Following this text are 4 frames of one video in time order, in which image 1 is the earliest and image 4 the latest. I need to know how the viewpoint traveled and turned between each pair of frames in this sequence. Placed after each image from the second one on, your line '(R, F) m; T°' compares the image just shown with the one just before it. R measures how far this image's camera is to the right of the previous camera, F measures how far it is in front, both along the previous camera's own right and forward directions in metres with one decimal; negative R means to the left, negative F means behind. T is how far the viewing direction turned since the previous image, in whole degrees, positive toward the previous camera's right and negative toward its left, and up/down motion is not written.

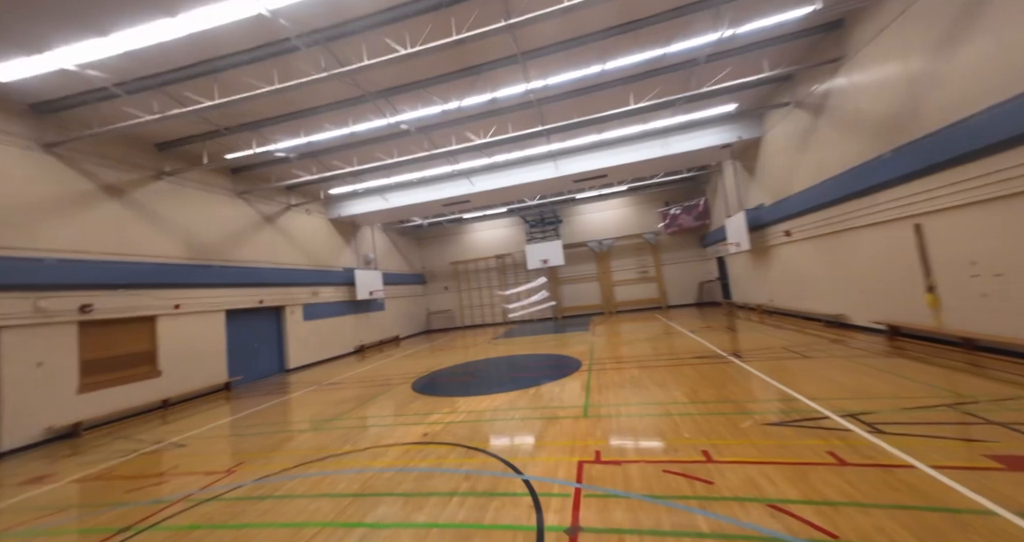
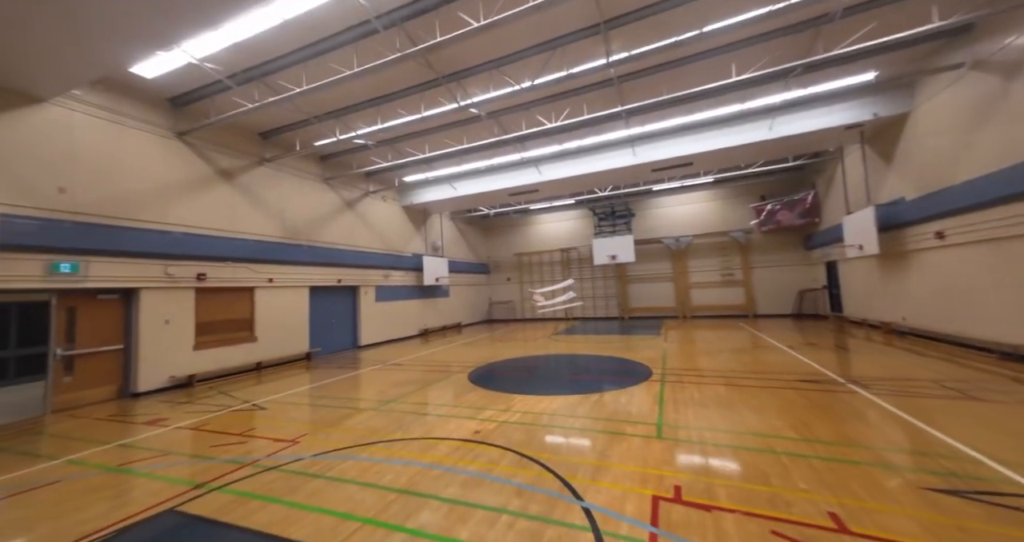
(0.0, +0.3) m; -10°
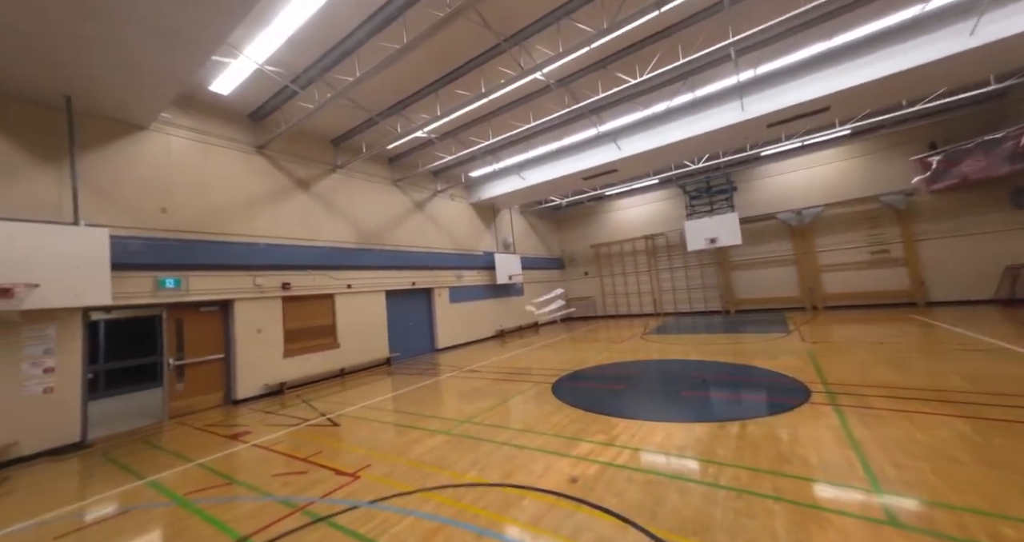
(-0.2, +0.8) m; -11°
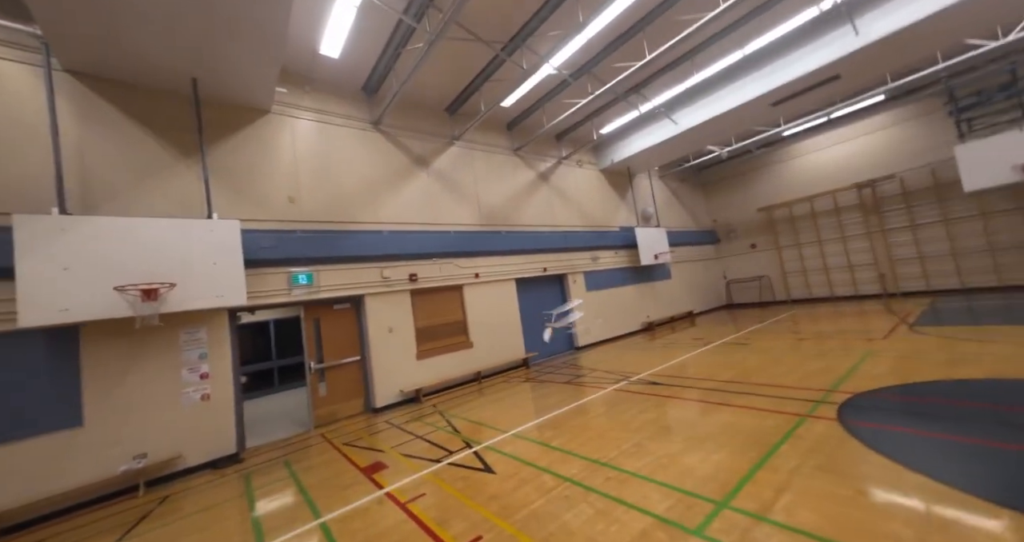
(-0.9, +1.6) m; -16°
